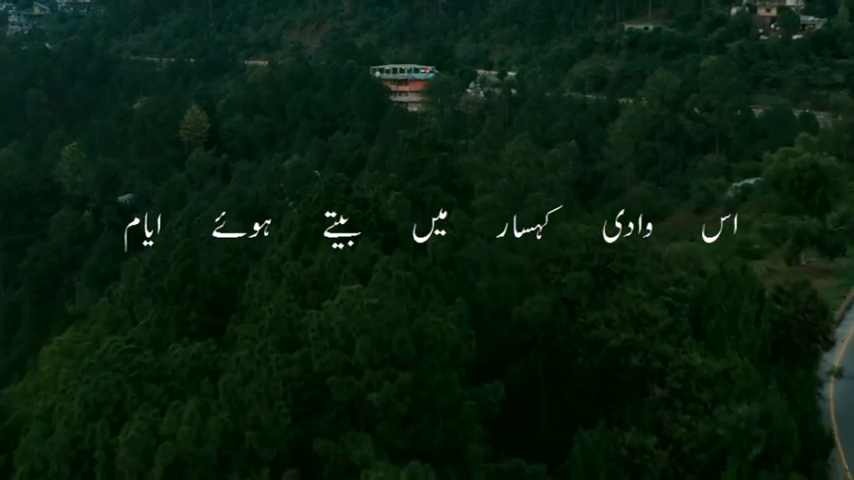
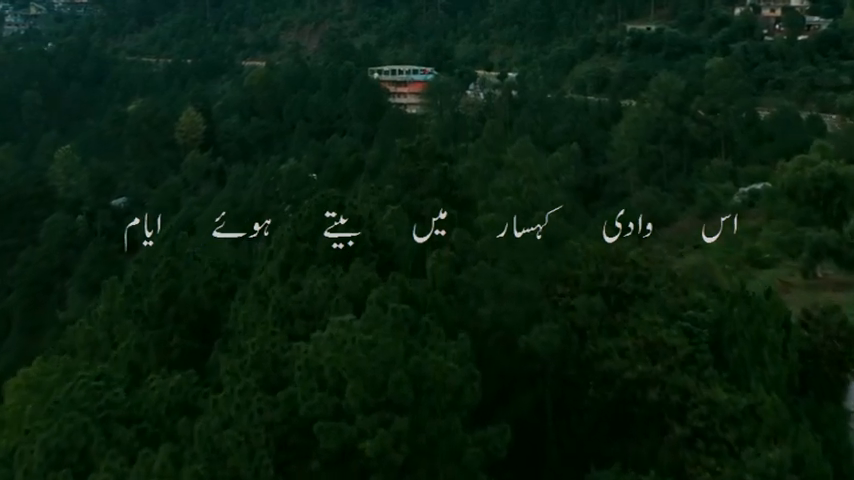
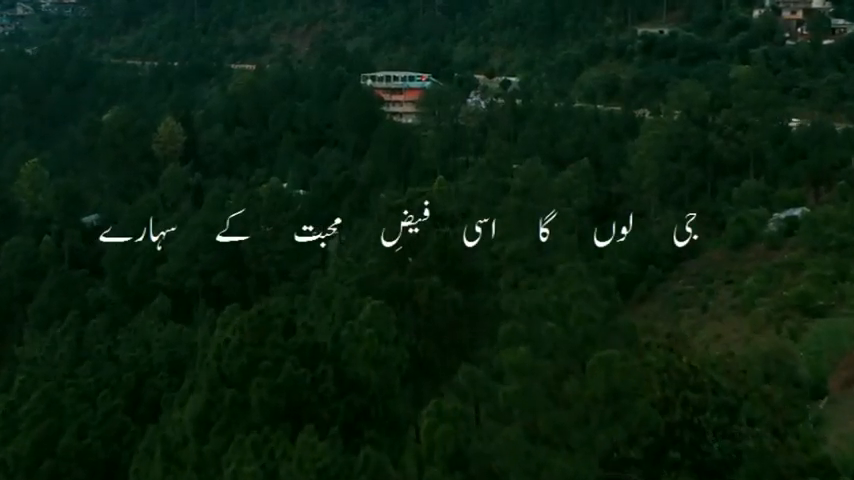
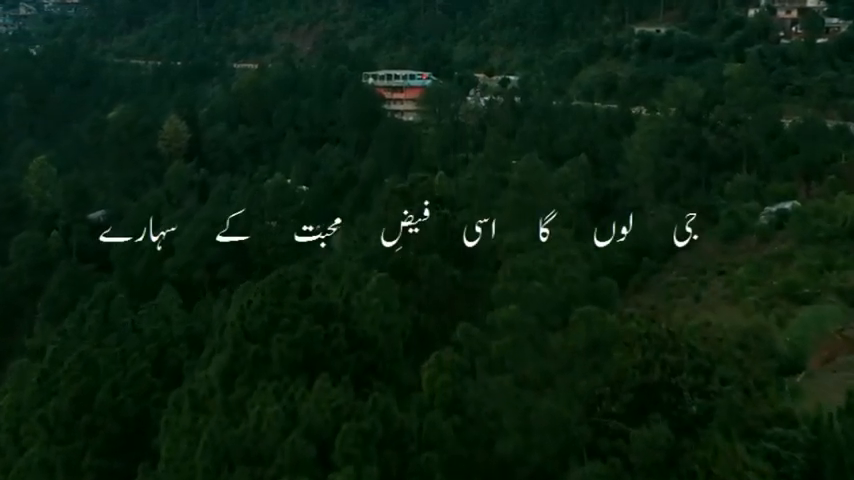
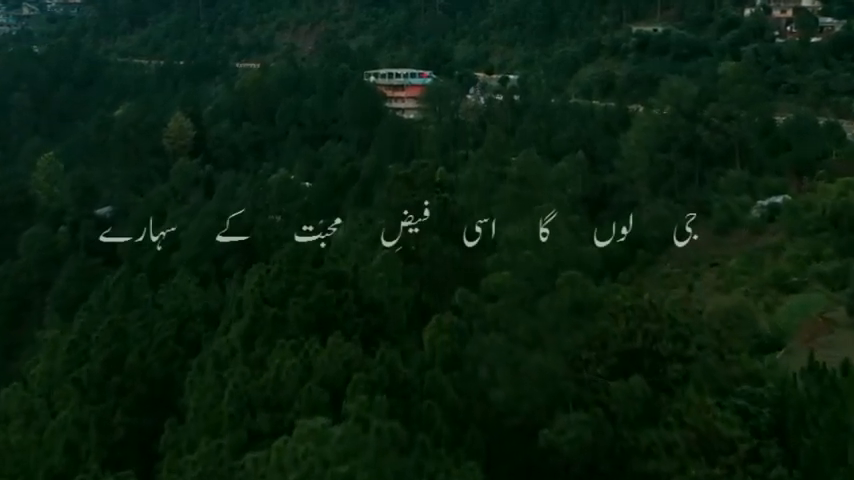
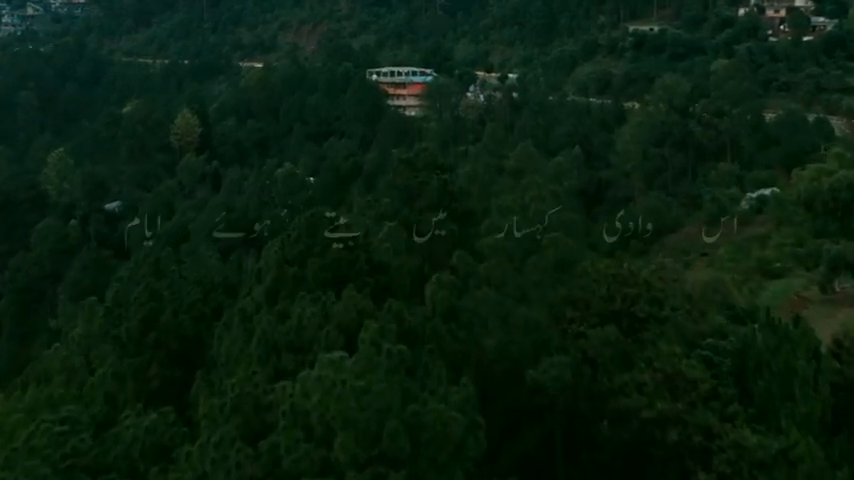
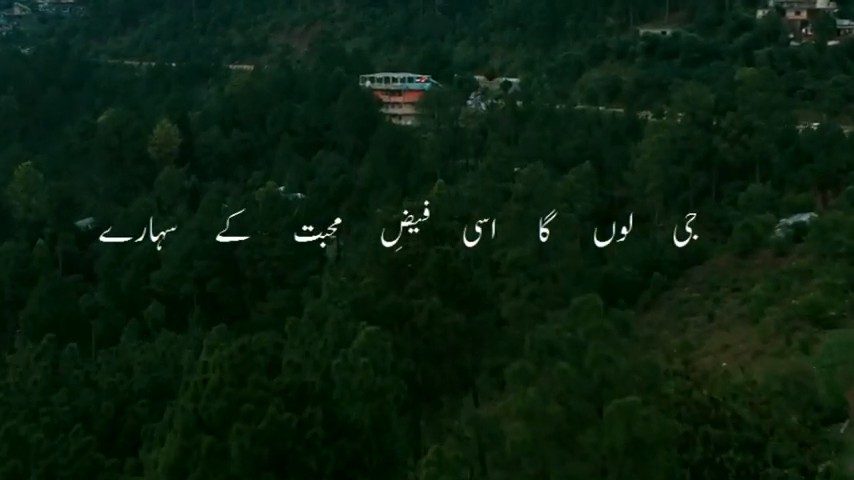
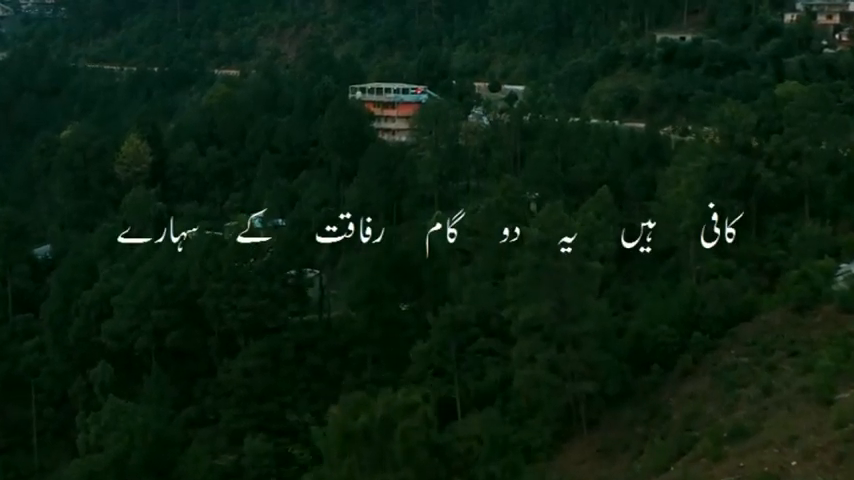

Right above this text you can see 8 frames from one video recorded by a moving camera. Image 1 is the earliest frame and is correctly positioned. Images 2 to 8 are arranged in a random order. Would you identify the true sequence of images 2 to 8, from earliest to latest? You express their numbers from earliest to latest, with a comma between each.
2, 6, 5, 4, 3, 7, 8
